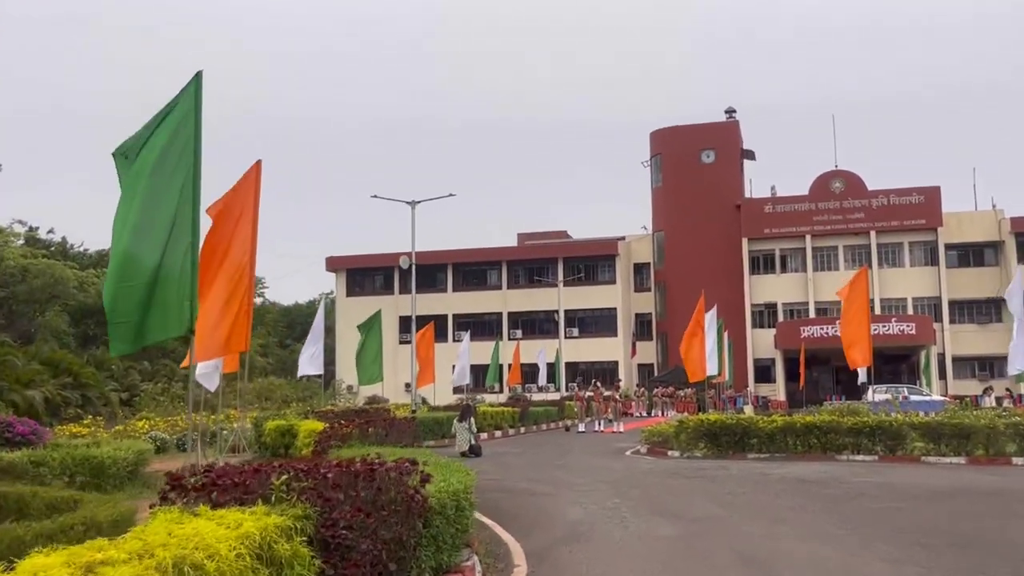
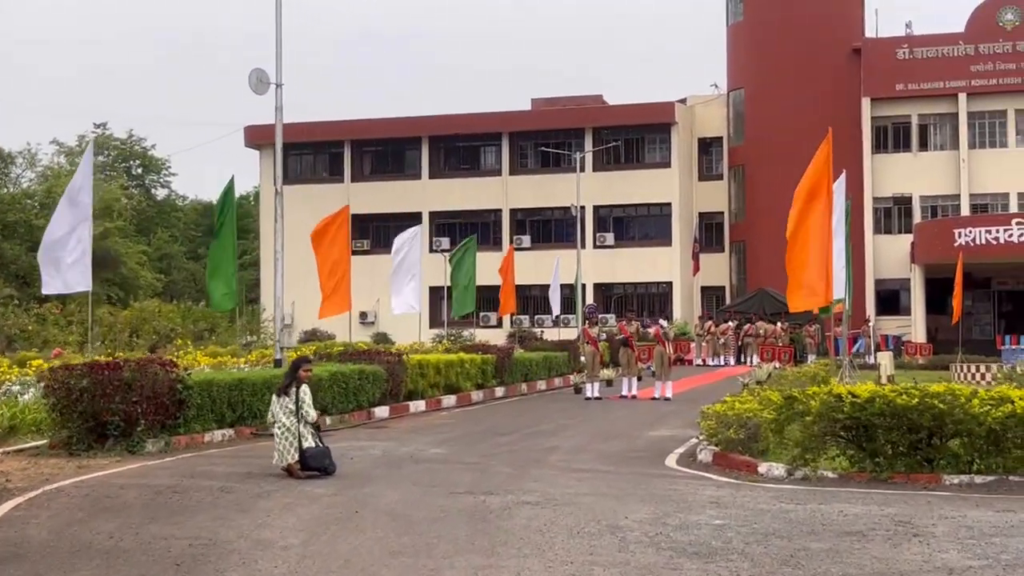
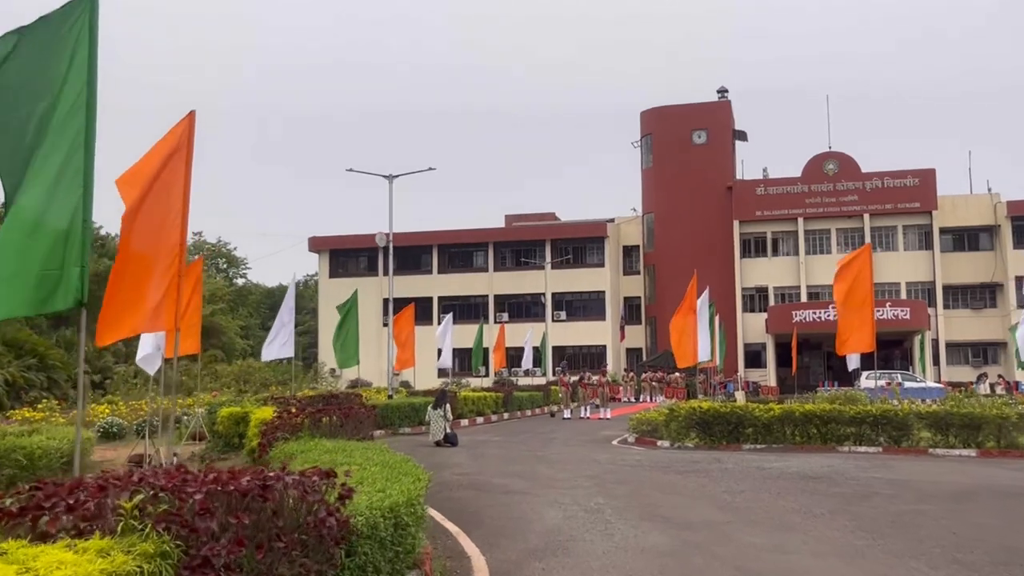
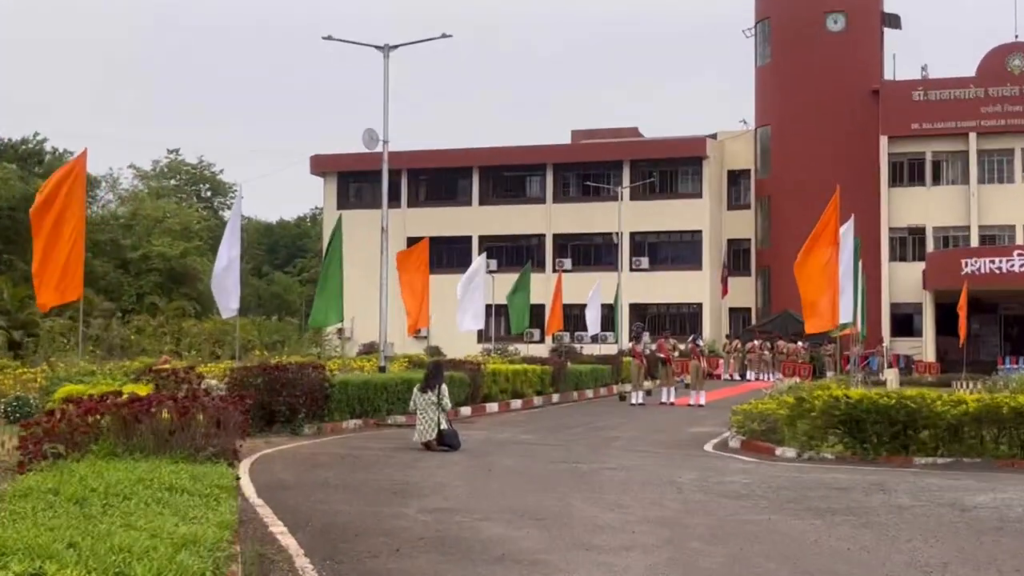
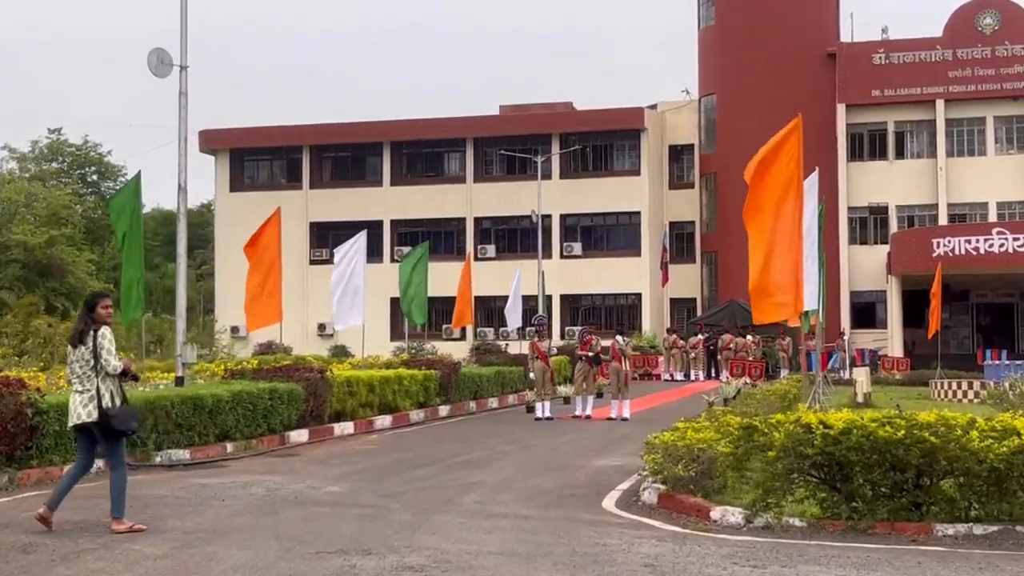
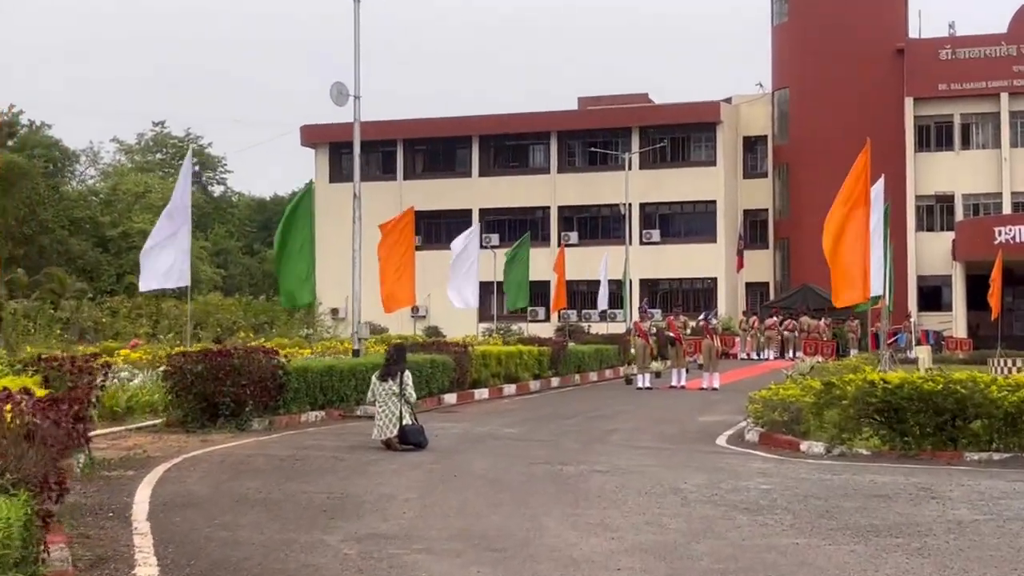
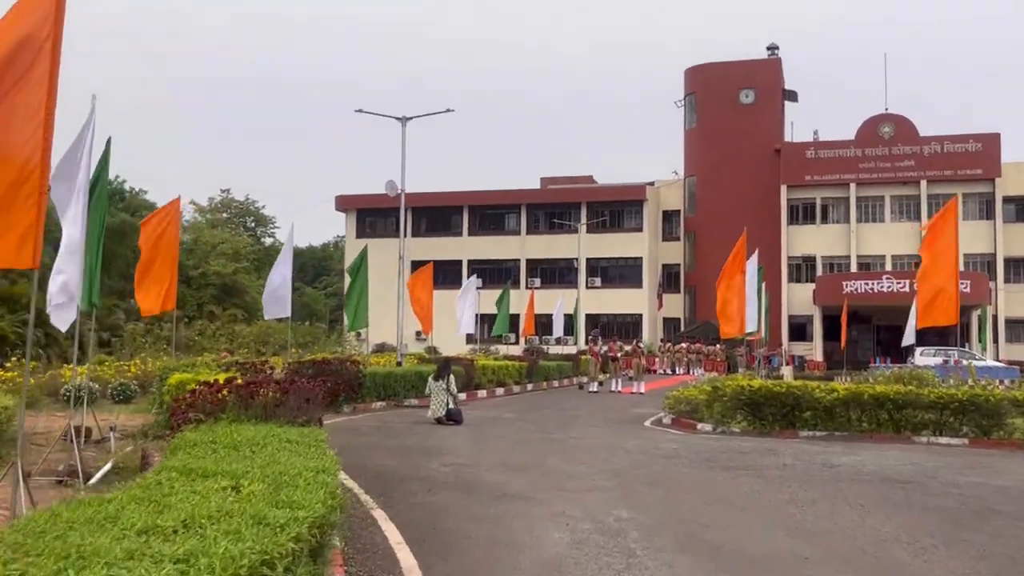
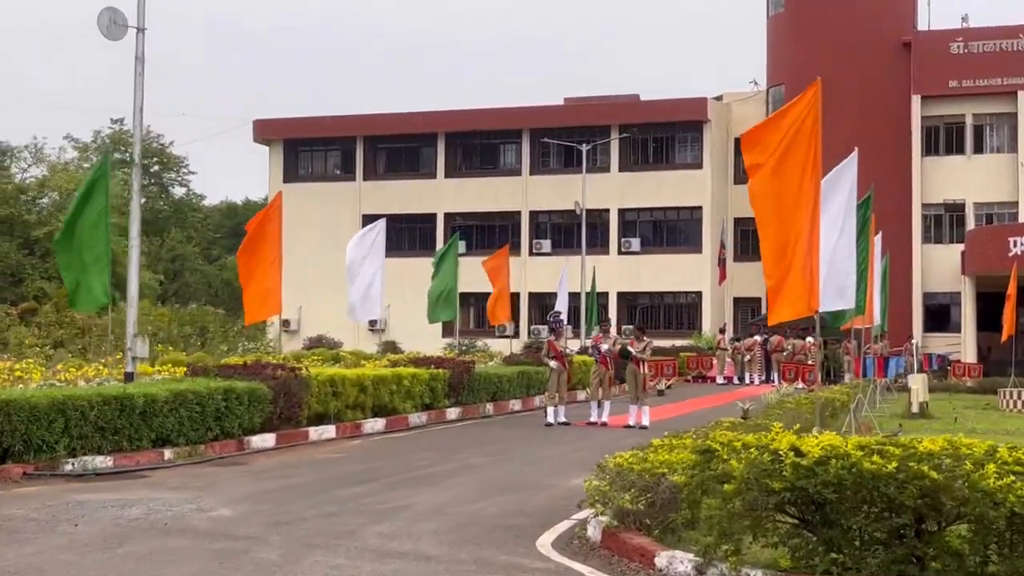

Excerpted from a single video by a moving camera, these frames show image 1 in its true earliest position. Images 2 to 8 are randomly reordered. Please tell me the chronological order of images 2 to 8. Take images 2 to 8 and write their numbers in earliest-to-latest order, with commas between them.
3, 7, 4, 6, 2, 5, 8
